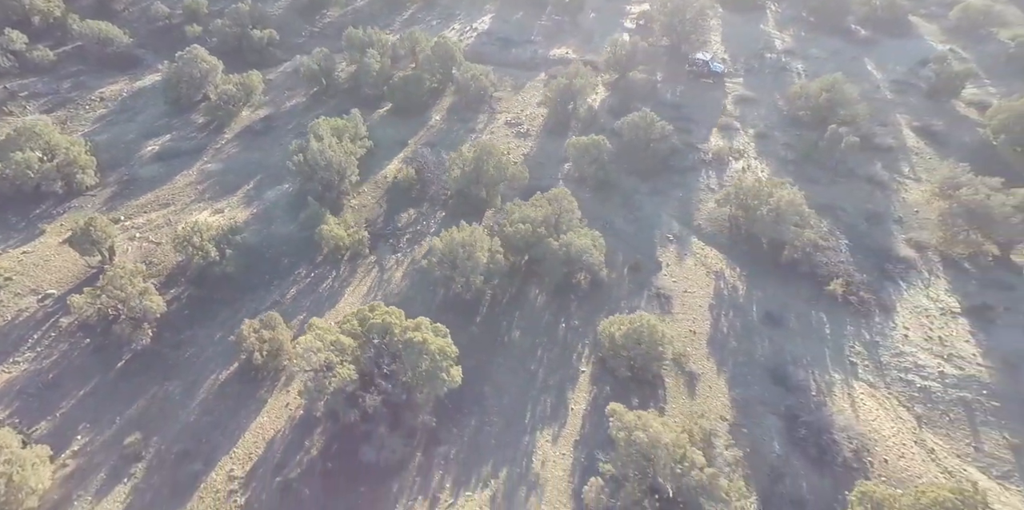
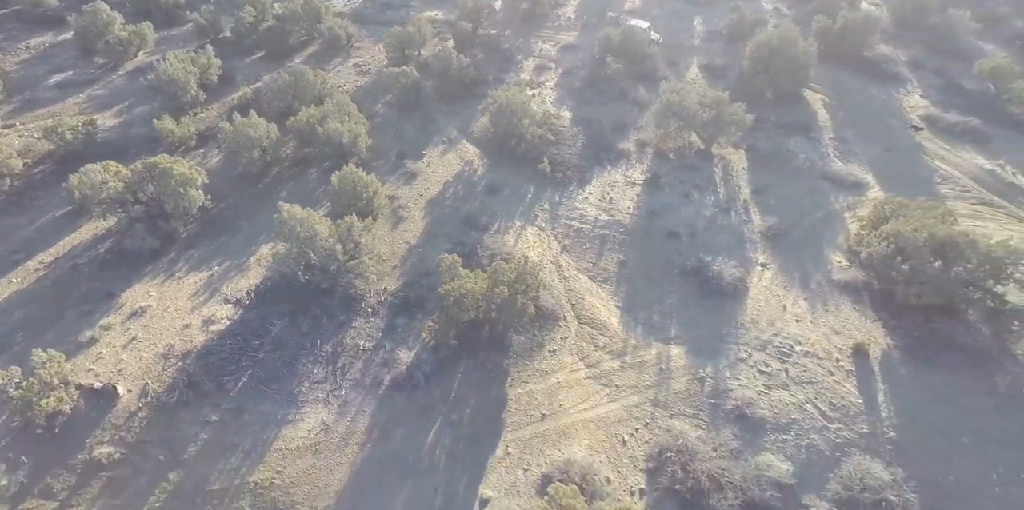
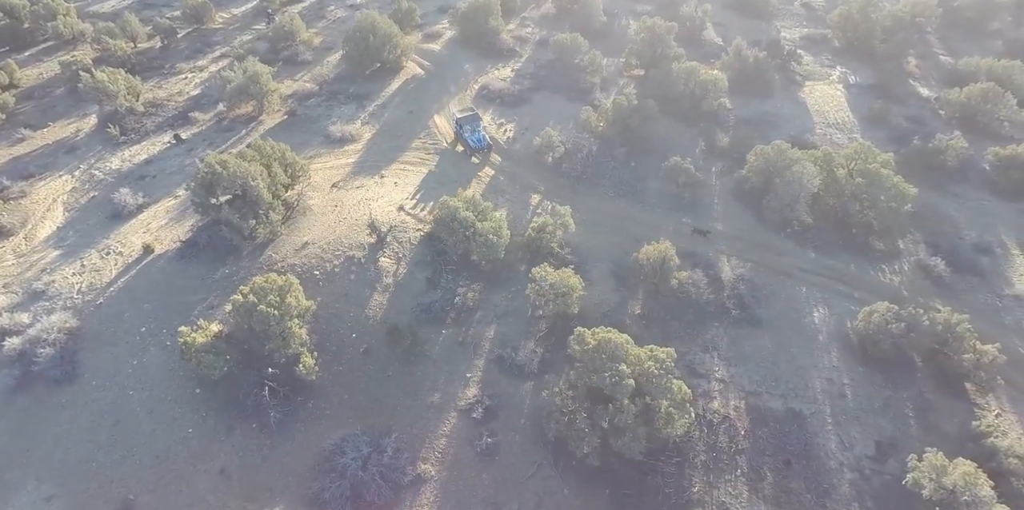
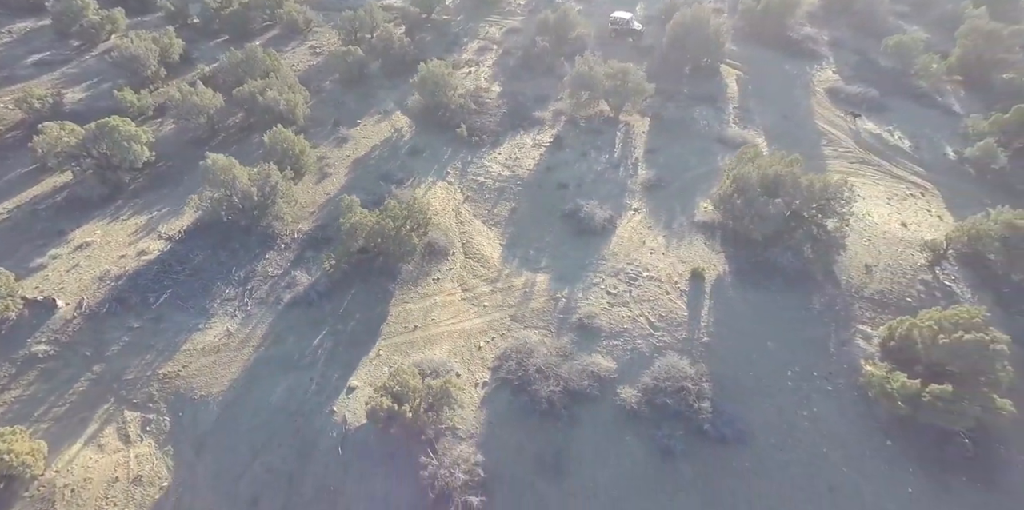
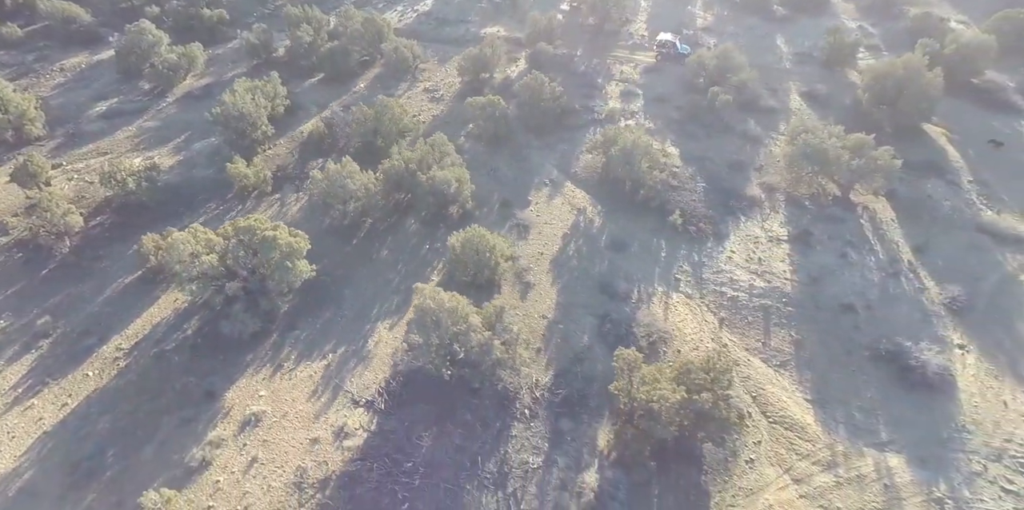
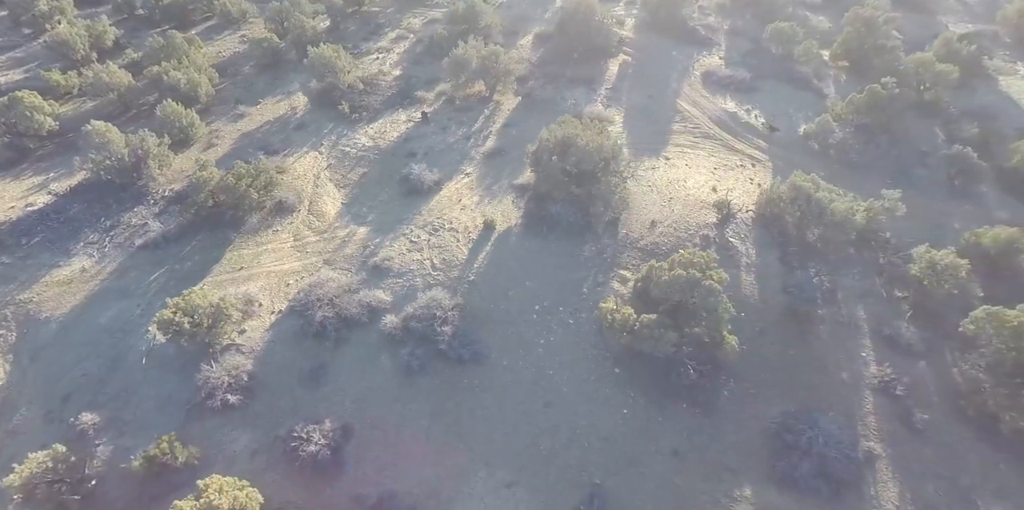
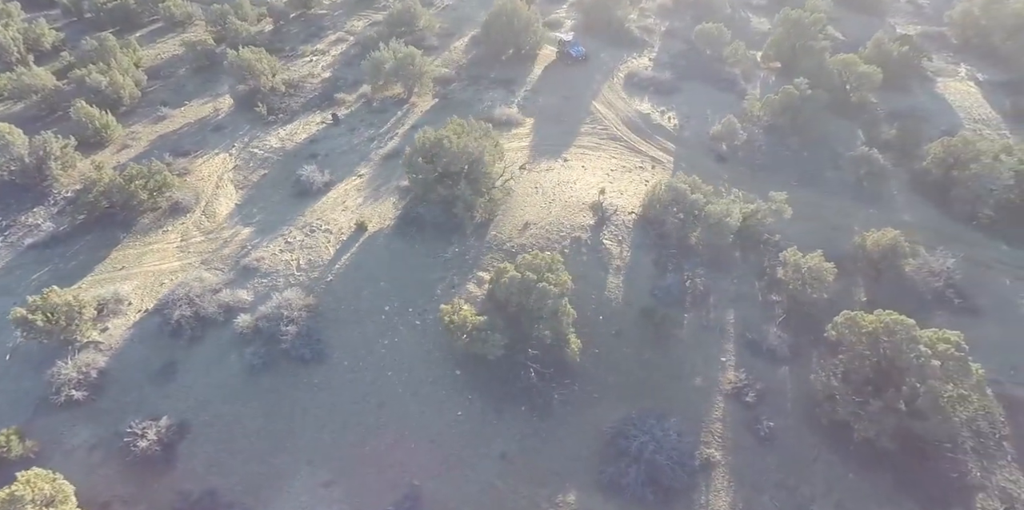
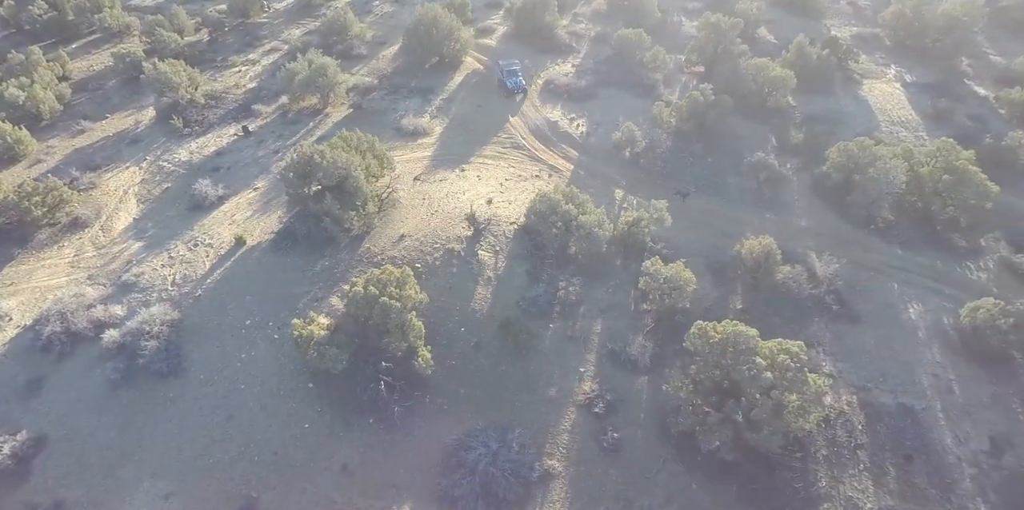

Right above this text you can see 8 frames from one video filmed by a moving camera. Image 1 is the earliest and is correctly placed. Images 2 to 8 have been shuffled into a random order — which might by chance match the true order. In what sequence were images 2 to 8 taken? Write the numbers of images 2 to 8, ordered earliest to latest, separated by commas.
5, 2, 4, 6, 7, 8, 3
